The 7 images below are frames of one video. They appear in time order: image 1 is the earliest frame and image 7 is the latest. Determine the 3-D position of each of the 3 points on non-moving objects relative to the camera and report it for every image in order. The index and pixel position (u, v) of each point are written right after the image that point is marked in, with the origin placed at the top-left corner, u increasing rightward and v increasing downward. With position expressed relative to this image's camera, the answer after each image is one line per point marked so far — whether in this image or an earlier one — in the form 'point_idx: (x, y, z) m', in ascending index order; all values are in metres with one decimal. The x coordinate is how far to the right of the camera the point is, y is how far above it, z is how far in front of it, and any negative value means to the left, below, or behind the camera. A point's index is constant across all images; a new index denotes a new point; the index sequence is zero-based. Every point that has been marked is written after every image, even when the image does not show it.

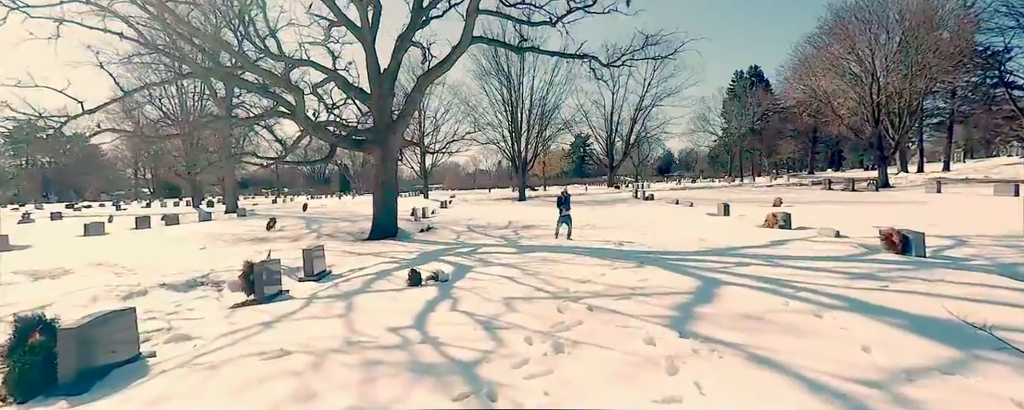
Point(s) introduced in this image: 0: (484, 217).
0: (-0.9, -0.4, +16.1) m
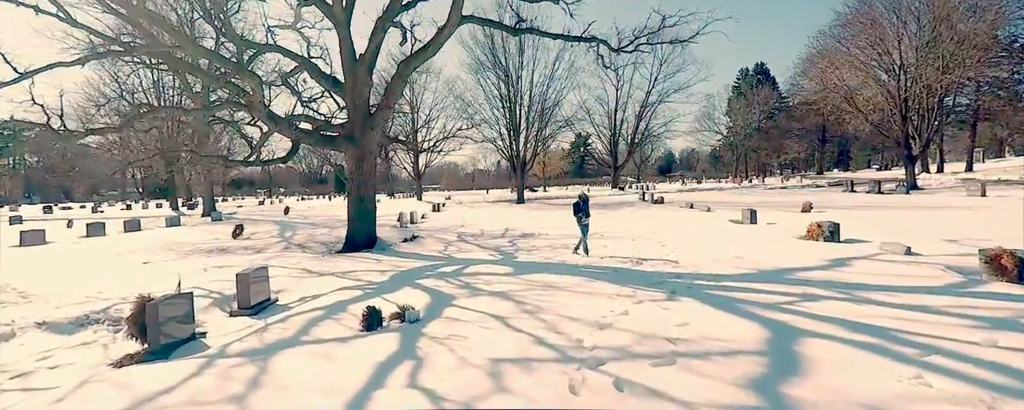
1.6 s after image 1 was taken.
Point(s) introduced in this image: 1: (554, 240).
0: (-1.0, -0.6, +14.5) m
1: (+1.0, -0.8, +10.8) m
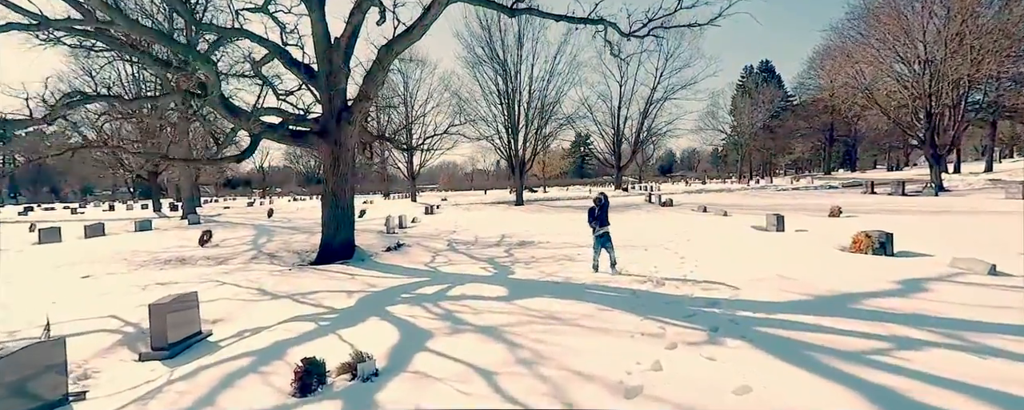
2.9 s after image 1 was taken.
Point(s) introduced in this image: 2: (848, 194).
0: (-1.1, -0.7, +13.2) m
1: (+0.9, -0.9, +9.5) m
2: (+14.0, +0.5, +19.3) m
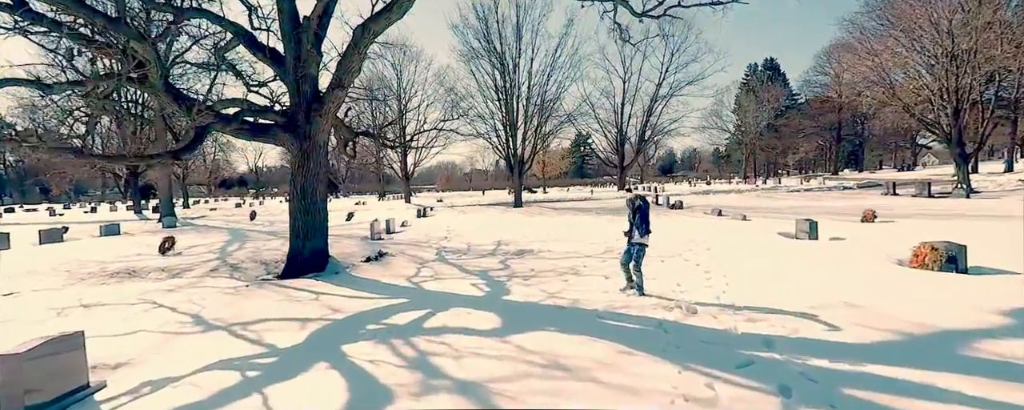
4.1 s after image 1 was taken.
0: (-1.1, -0.8, +12.0) m
1: (+0.8, -1.0, +8.3) m
2: (+13.9, +0.4, +18.1) m
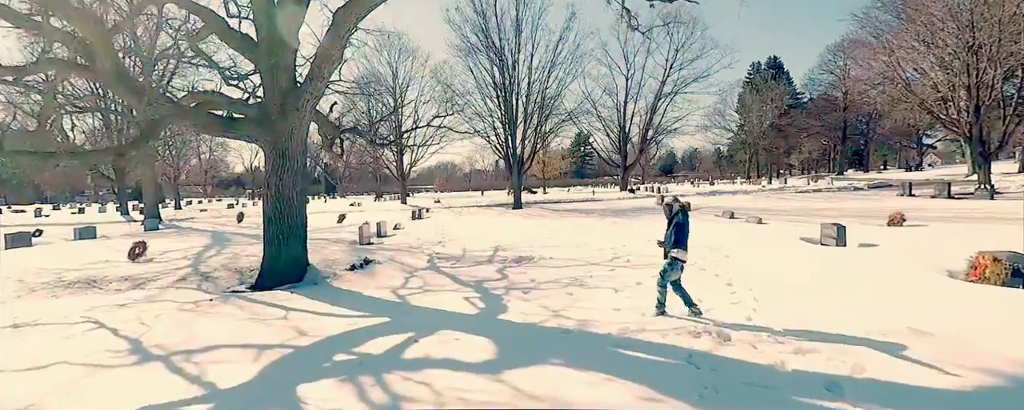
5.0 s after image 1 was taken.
0: (-1.2, -0.8, +11.2) m
1: (+0.8, -1.1, +7.5) m
2: (+13.9, +0.3, +17.4) m
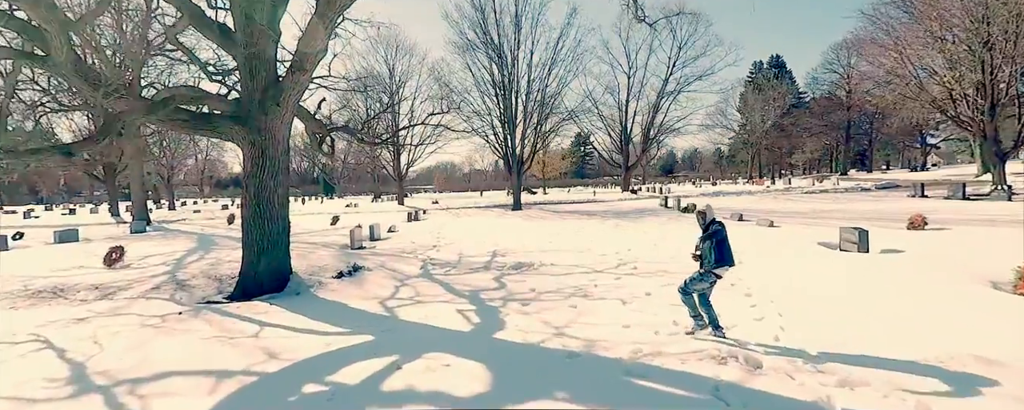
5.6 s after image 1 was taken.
0: (-1.2, -0.9, +10.7) m
1: (+0.8, -1.1, +7.0) m
2: (+13.9, +0.3, +16.8) m
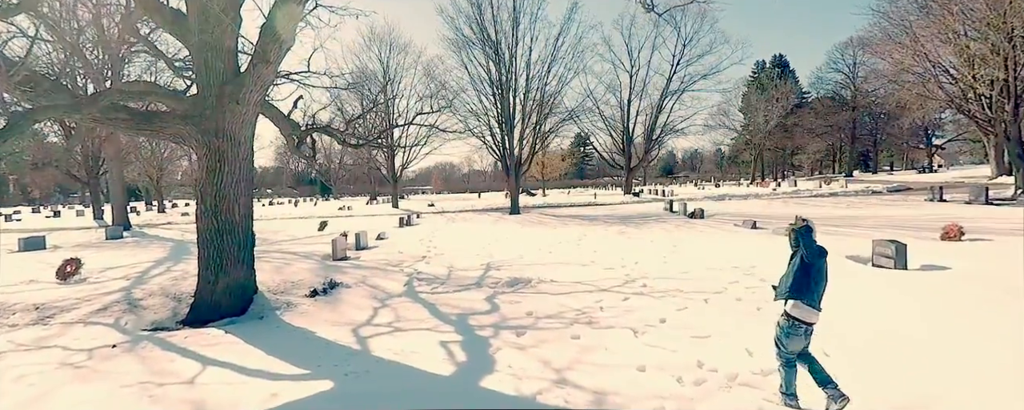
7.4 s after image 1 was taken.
0: (-1.3, -1.0, +9.8) m
1: (+0.7, -1.3, +6.1) m
2: (+13.8, +0.1, +16.0) m
